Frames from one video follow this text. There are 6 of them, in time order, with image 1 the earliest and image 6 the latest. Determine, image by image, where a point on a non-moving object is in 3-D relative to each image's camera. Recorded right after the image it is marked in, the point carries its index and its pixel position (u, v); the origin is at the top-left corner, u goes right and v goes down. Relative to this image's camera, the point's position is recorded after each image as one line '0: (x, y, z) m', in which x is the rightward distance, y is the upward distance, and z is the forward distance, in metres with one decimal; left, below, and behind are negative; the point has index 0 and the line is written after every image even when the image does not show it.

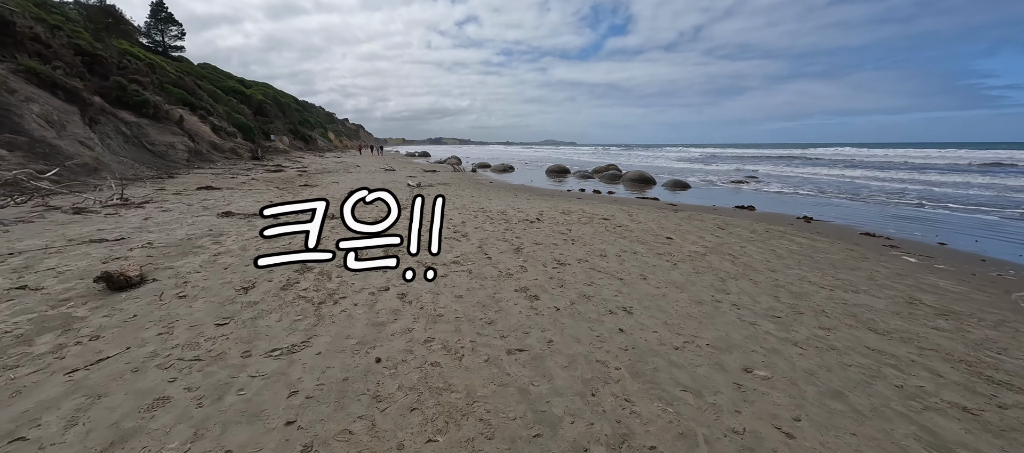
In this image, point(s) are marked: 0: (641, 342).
0: (+1.1, -1.0, +3.2) m
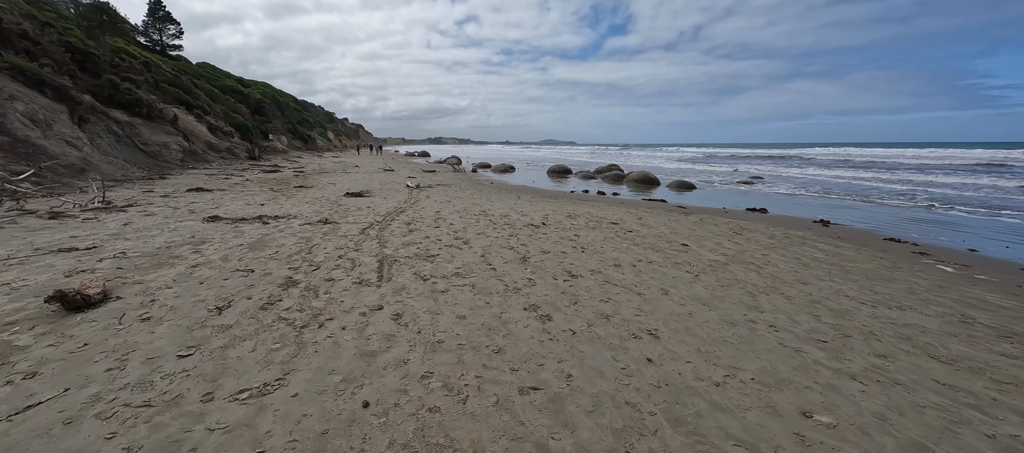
0: (+1.2, -1.1, +2.8) m
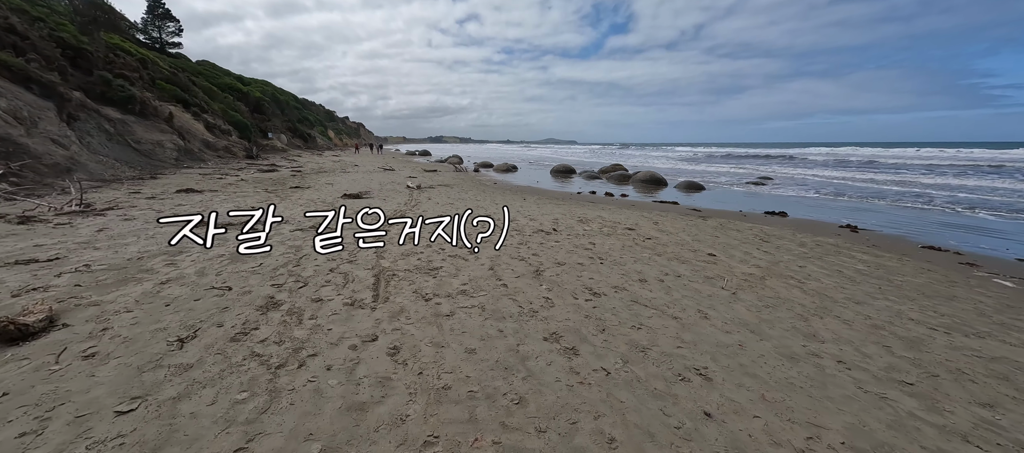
0: (+1.4, -1.3, +2.2) m
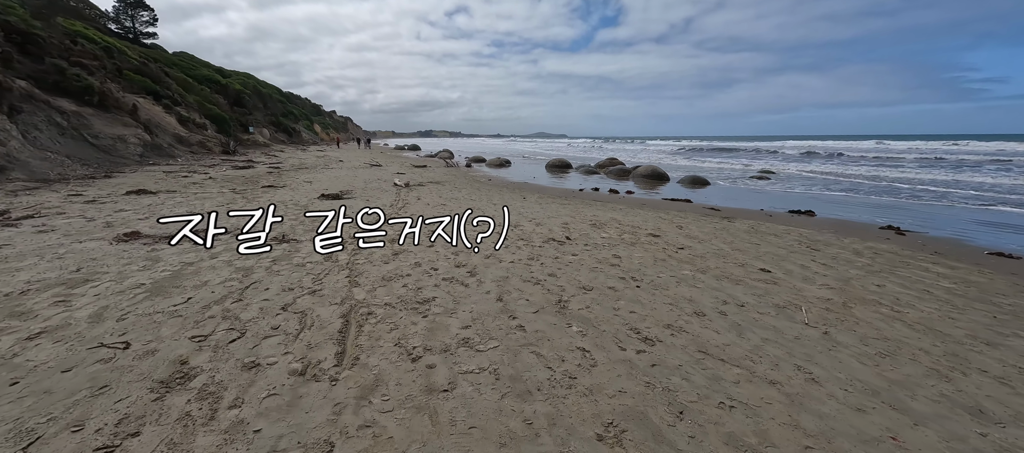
0: (+1.6, -1.5, +1.0) m
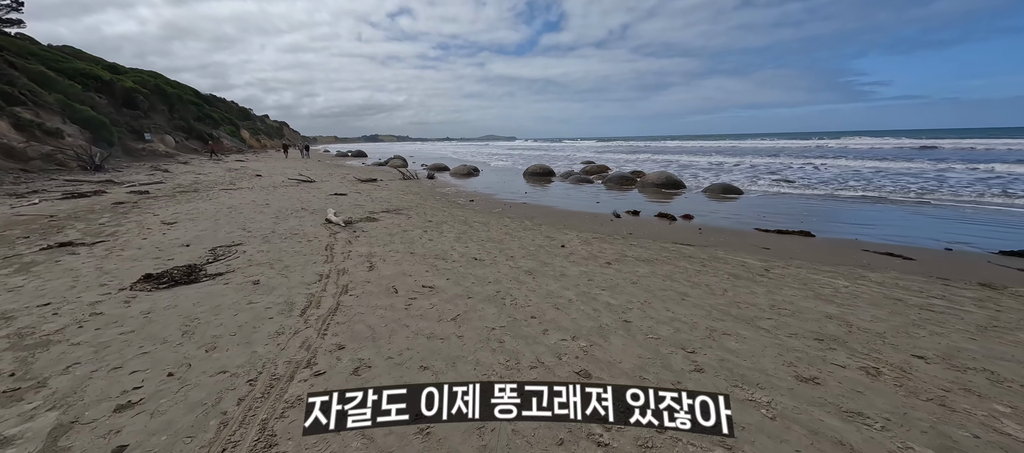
0: (+3.5, -2.6, -3.6) m
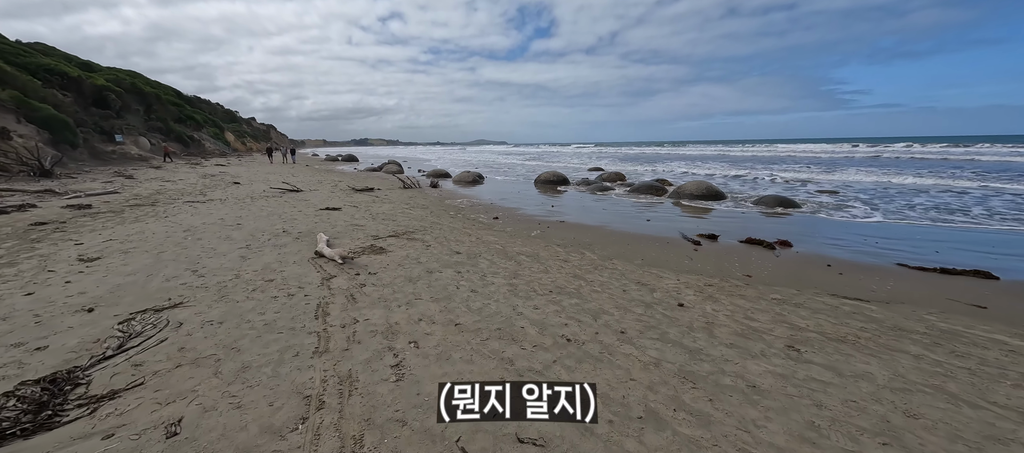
0: (+4.8, -3.0, -5.7) m
